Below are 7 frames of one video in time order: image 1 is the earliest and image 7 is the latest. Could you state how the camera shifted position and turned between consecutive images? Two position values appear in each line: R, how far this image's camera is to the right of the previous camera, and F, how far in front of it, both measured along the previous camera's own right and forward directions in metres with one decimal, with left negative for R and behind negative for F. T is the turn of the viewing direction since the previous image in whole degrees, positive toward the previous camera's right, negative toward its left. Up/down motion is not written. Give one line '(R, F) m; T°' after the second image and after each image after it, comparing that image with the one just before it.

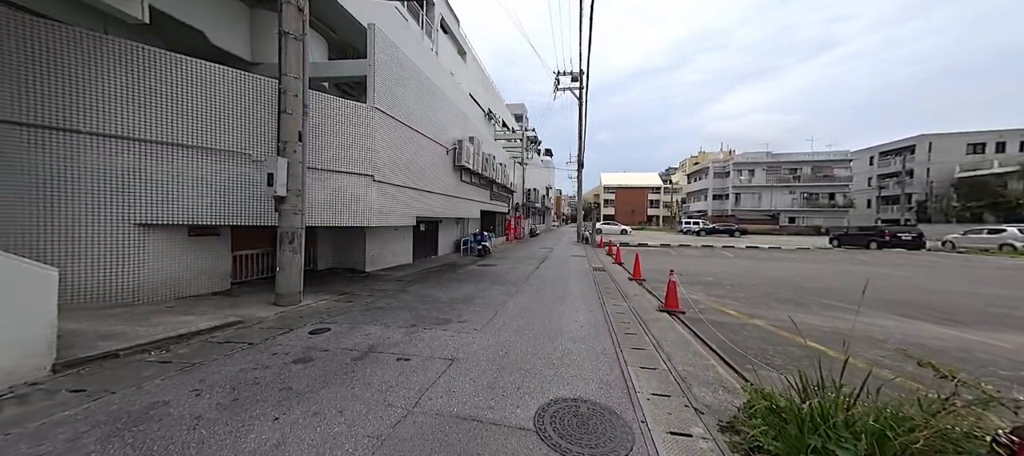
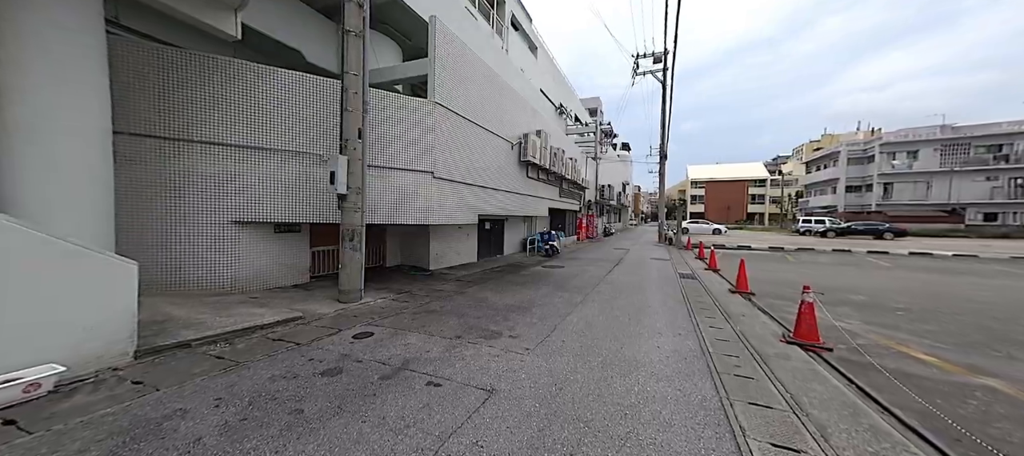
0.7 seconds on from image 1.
(+0.1, +0.6) m; -13°
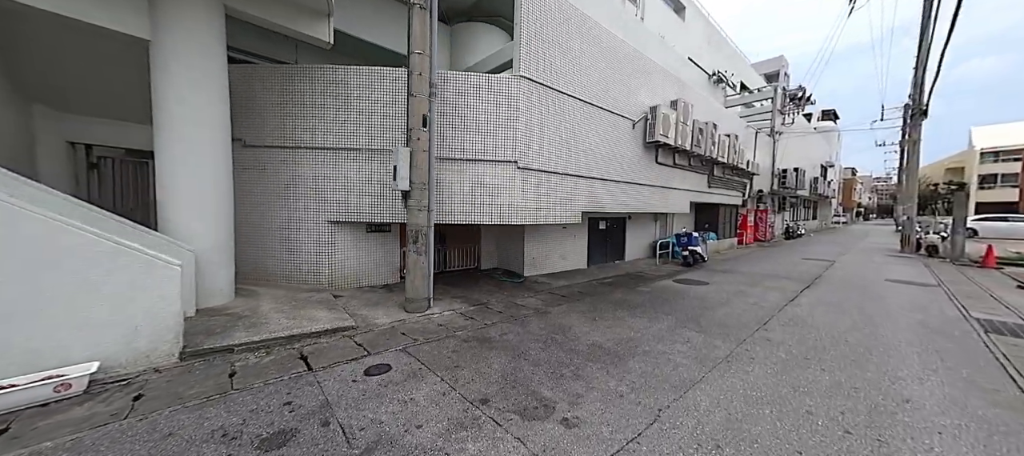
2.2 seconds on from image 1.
(+0.4, +1.4) m; -25°
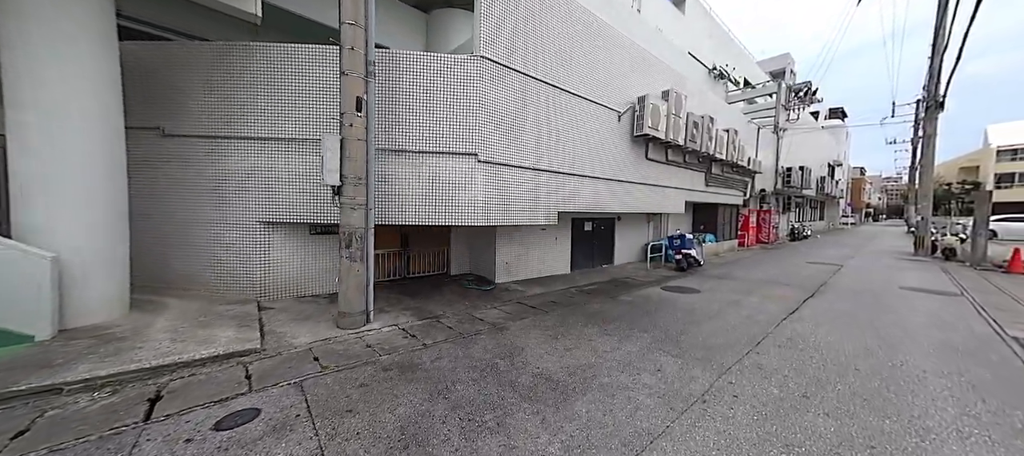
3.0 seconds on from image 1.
(+0.6, +0.6) m; -1°
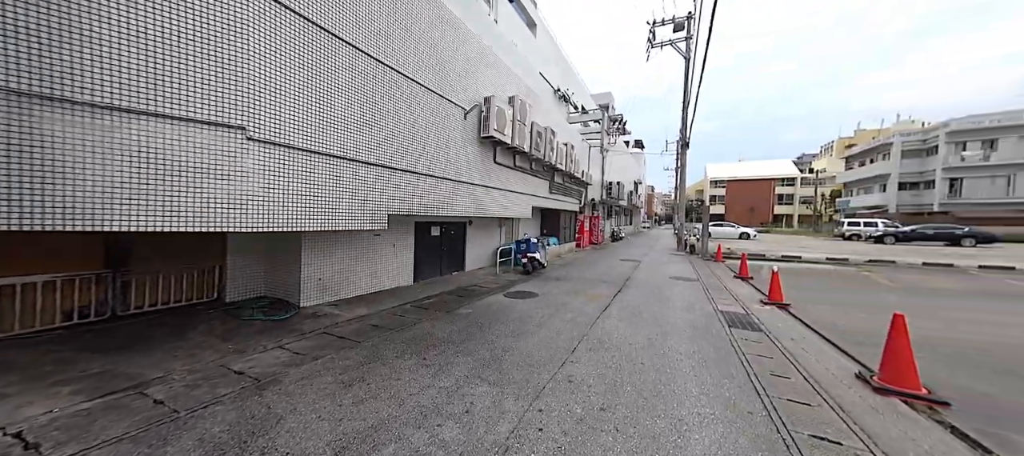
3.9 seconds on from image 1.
(+0.6, +0.5) m; +24°
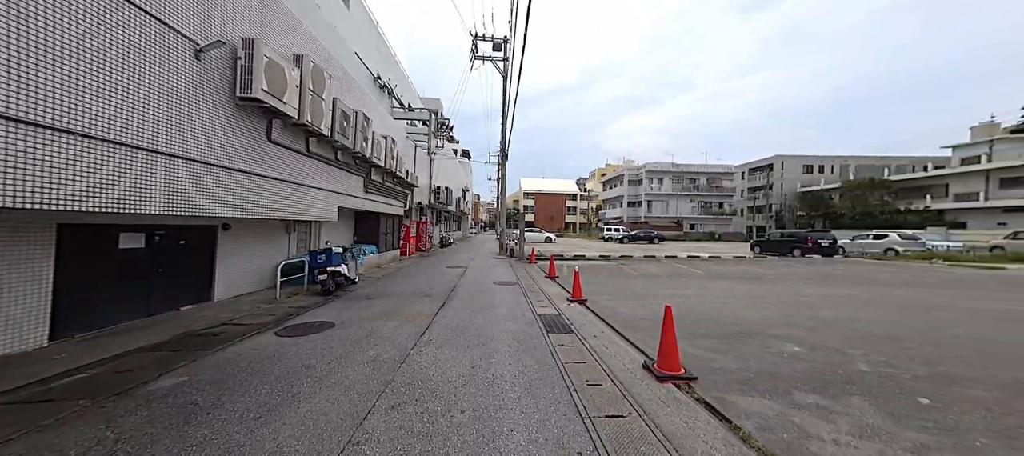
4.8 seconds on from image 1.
(+0.6, +1.2) m; +30°
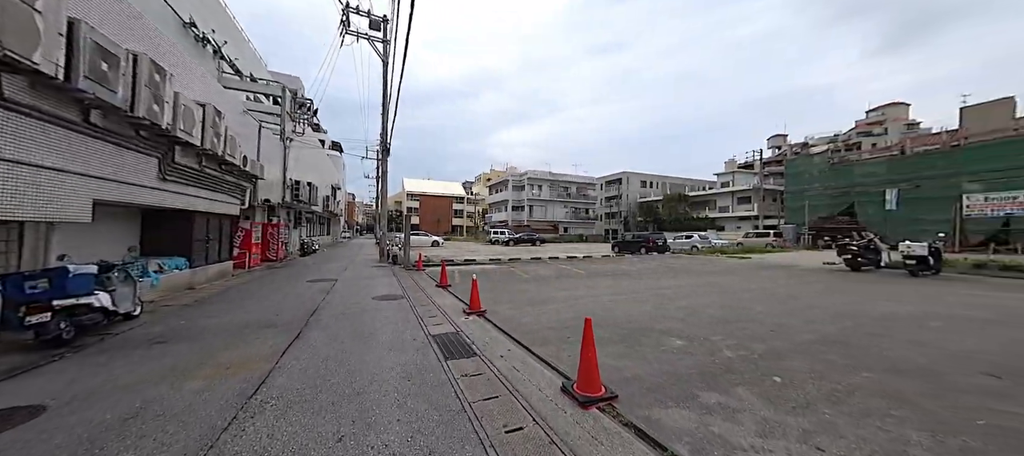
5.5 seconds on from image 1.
(-0.1, +1.4) m; +20°
